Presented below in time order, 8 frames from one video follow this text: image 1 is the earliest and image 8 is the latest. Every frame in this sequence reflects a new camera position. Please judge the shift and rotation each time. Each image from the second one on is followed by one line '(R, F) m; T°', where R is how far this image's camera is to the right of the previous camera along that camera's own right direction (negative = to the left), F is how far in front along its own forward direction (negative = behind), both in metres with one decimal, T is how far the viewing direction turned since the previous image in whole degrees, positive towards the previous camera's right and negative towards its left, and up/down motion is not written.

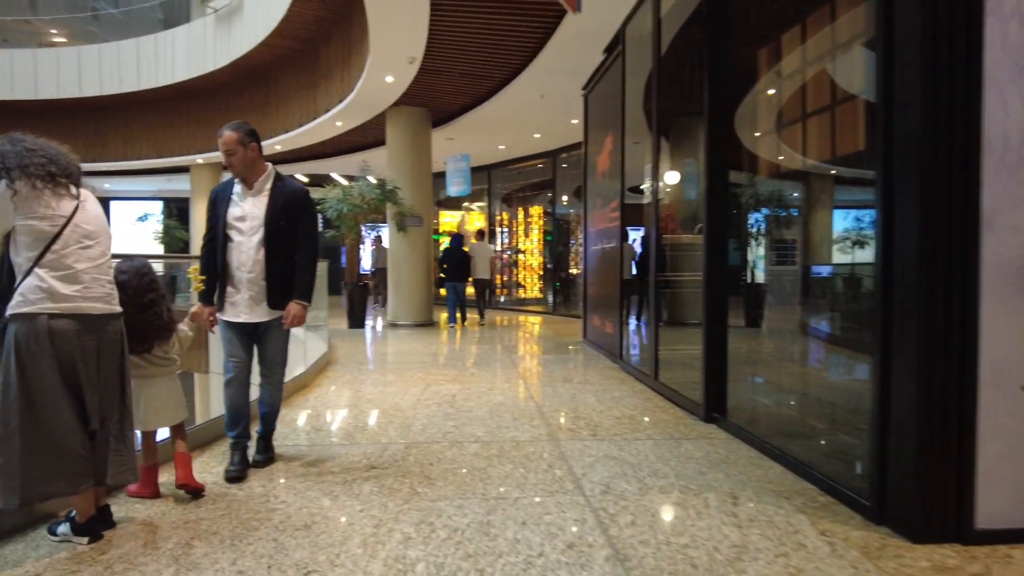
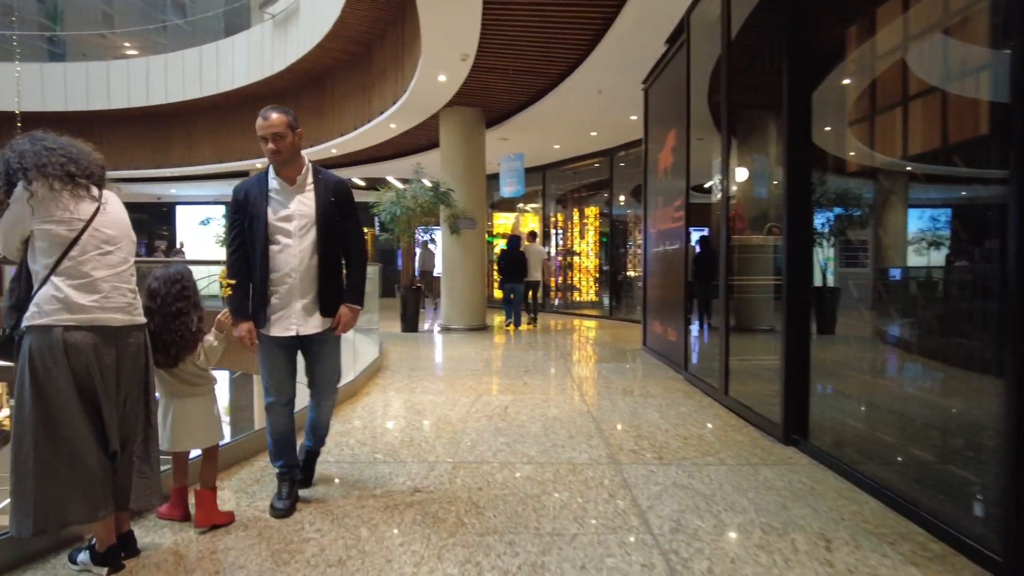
(0.0, +0.3) m; -5°
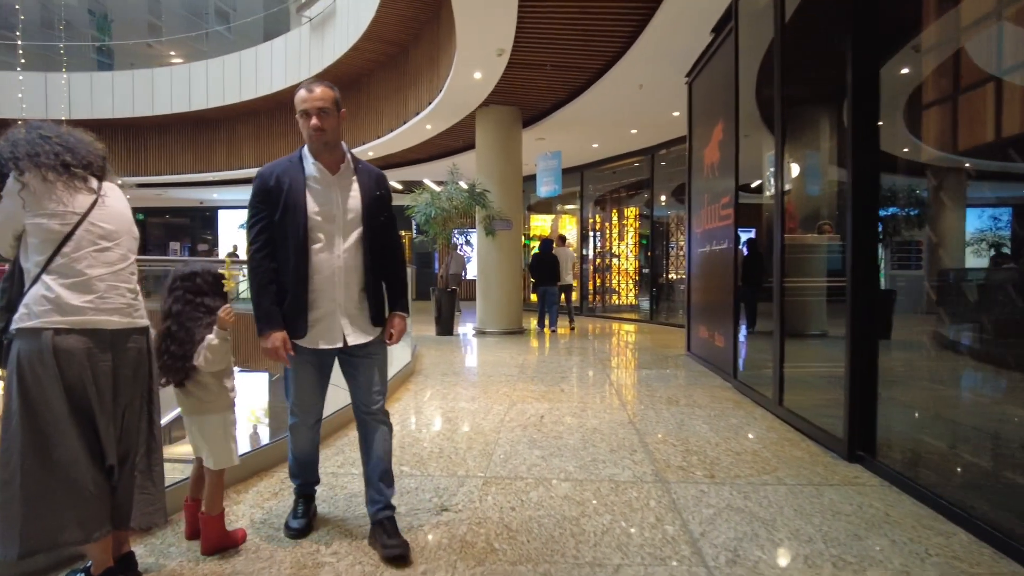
(0.0, +0.2) m; -3°
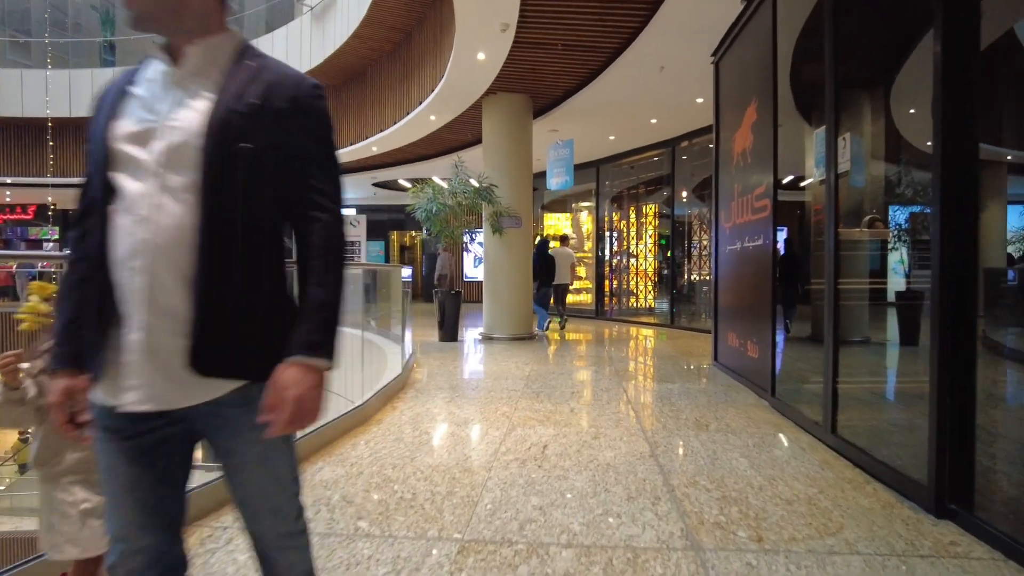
(+0.1, +0.6) m; -2°
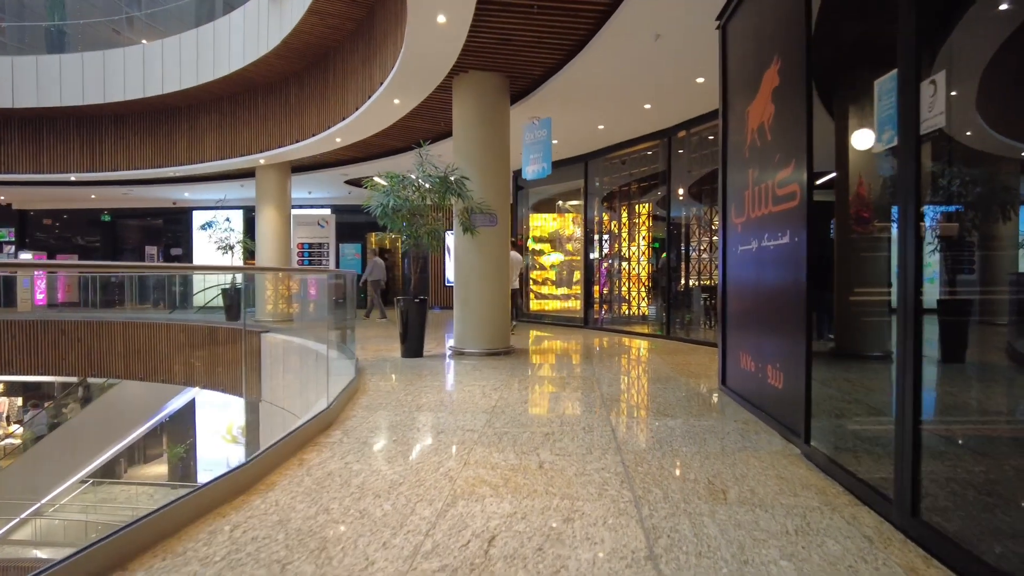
(+0.2, +1.0) m; +1°
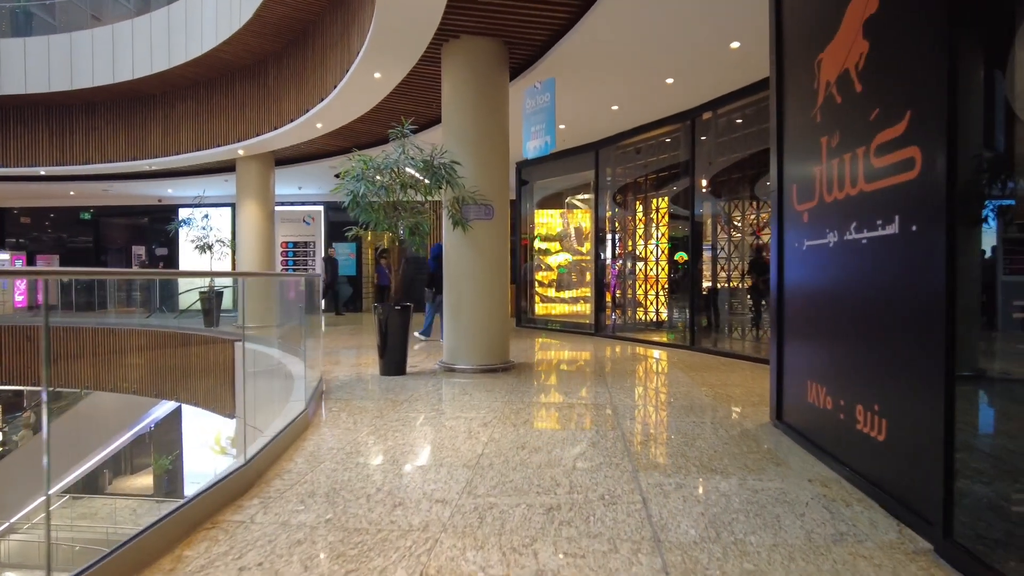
(+0.1, +1.1) m; -1°
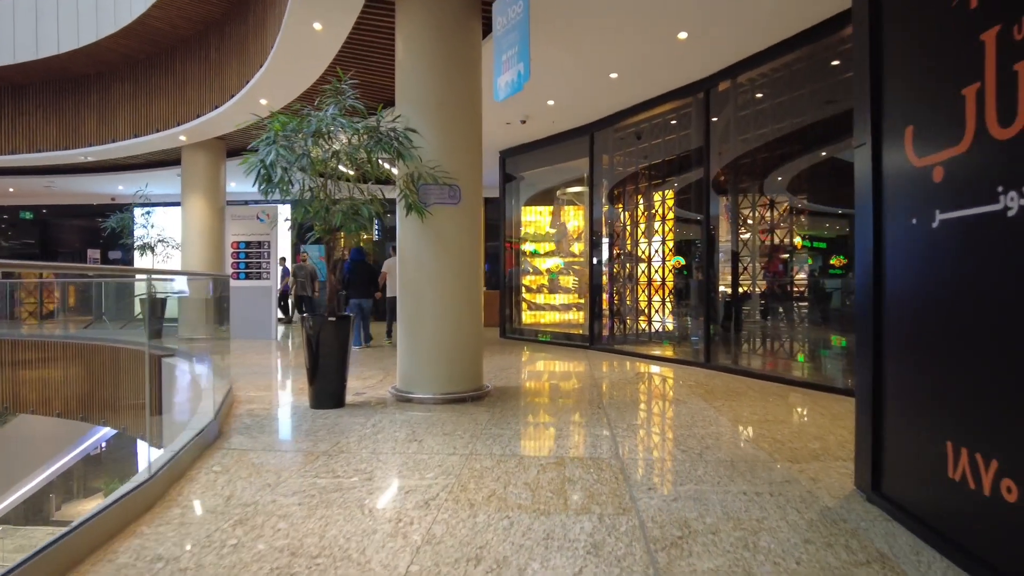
(+0.1, +1.3) m; +1°
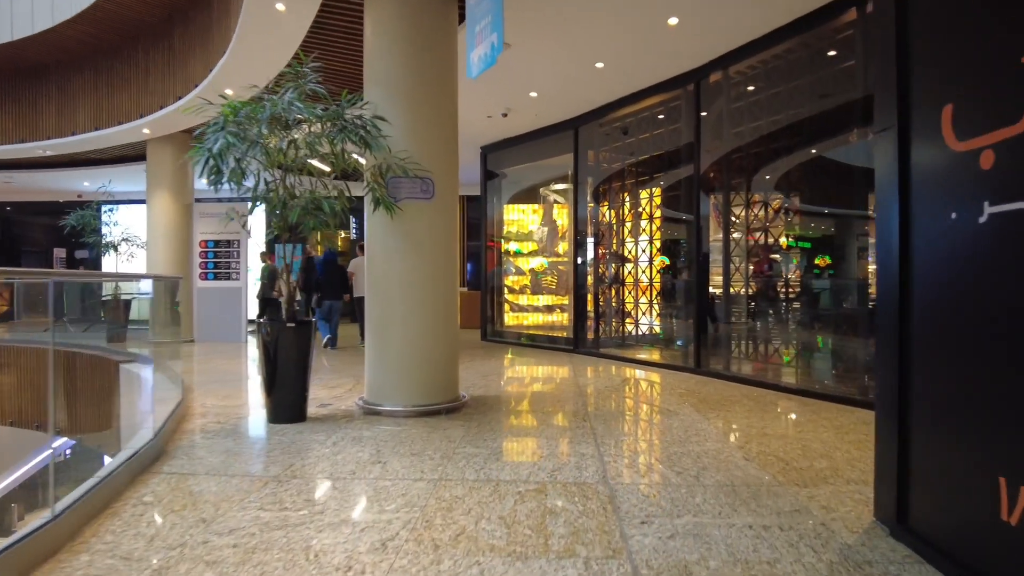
(0.0, +0.4) m; +1°
